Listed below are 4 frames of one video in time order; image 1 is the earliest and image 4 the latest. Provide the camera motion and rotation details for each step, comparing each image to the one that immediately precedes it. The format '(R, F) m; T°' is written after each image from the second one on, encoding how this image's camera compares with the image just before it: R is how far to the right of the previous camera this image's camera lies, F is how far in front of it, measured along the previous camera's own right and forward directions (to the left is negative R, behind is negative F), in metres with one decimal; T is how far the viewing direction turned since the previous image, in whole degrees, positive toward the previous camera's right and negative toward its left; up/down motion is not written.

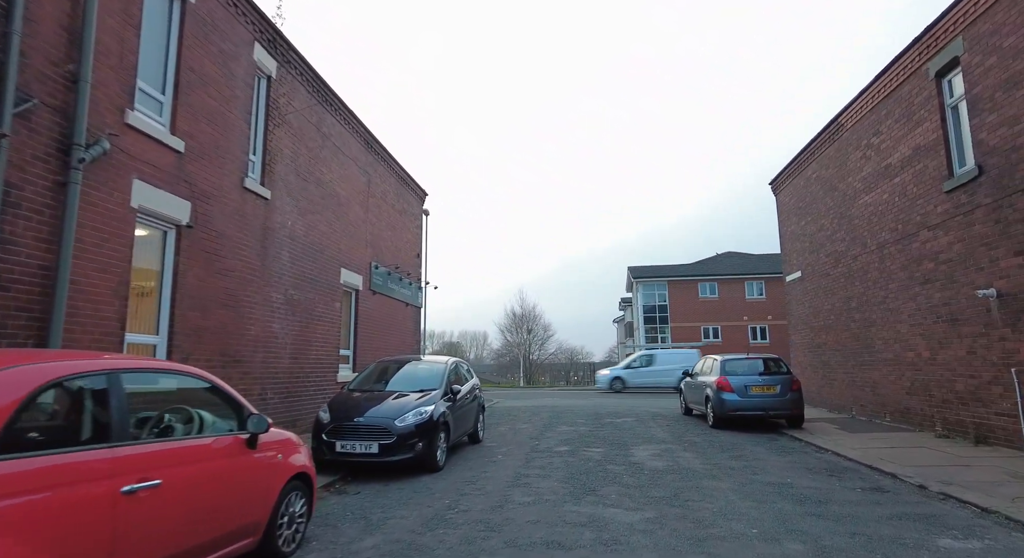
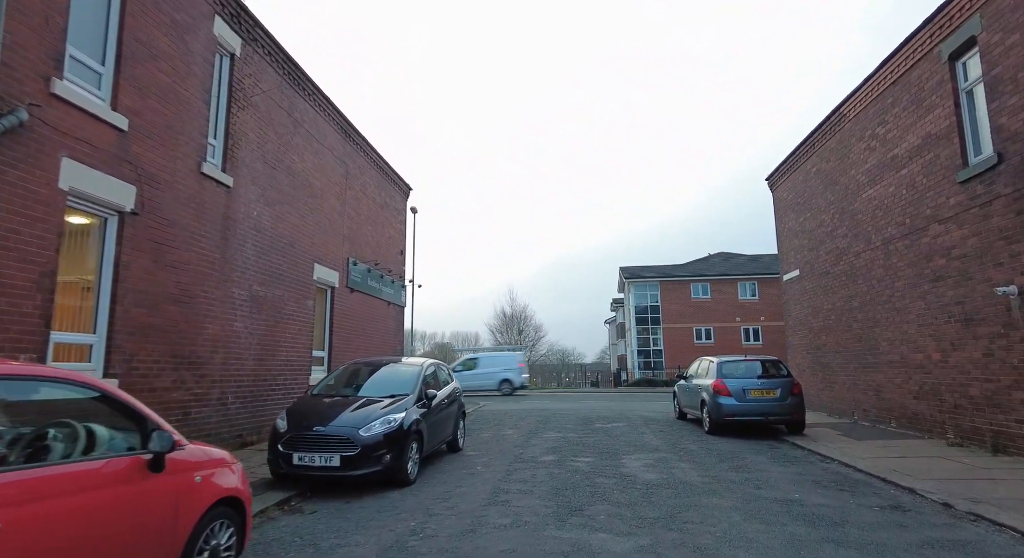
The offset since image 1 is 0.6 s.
(+0.2, +0.7) m; +1°
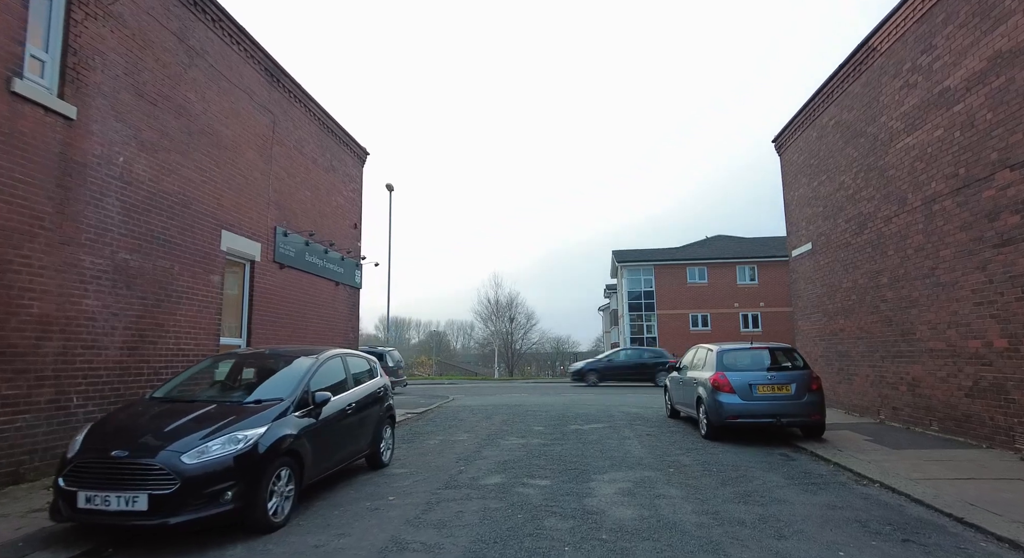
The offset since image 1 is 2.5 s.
(+0.7, +2.0) m; 0°
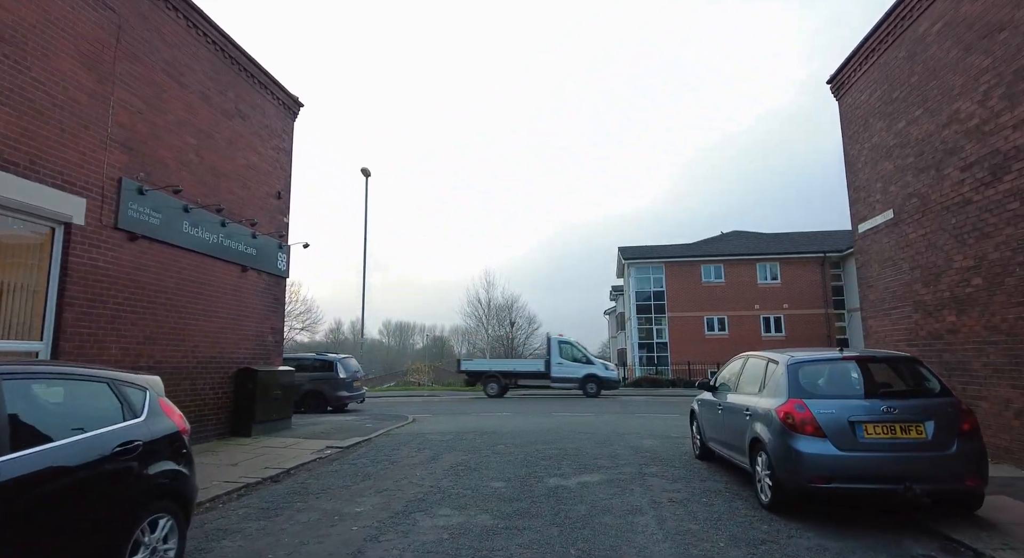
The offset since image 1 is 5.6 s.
(+0.7, +3.4) m; -1°
